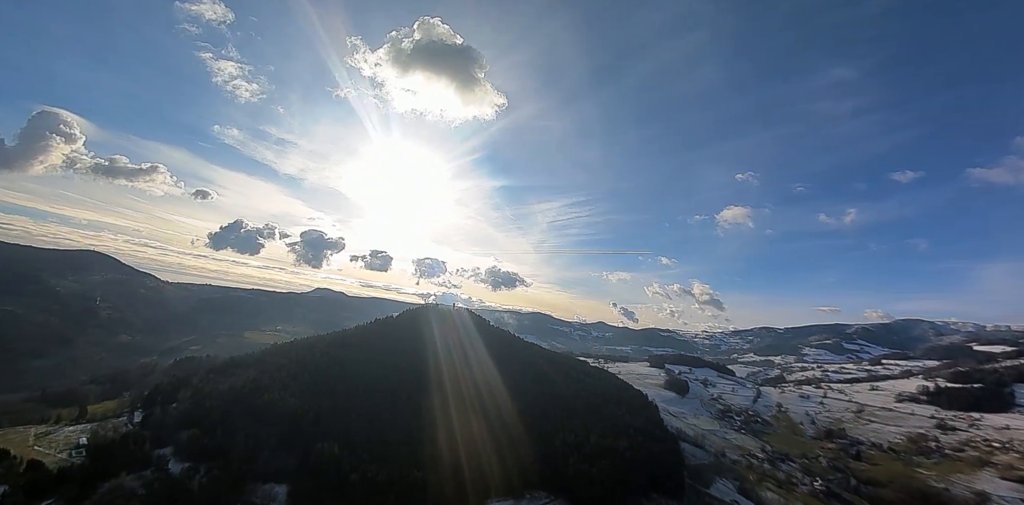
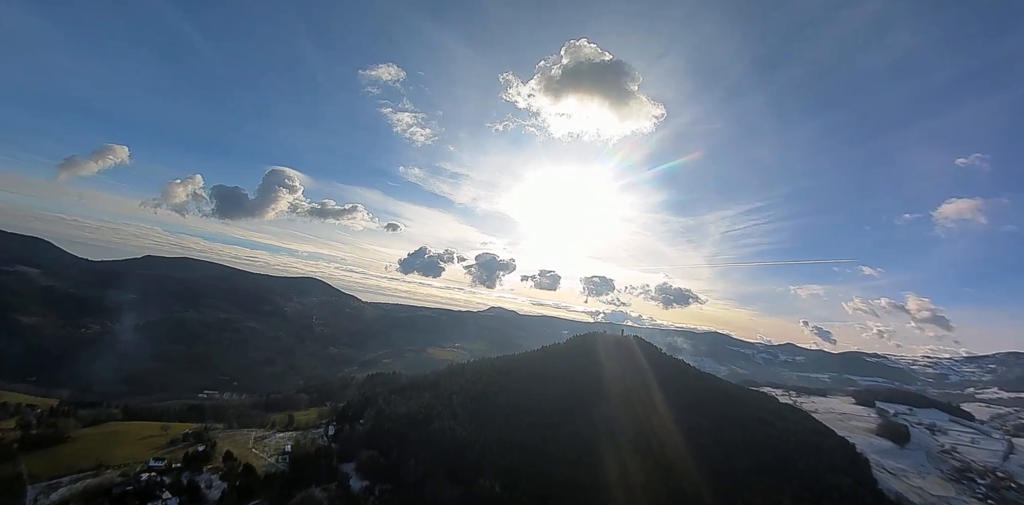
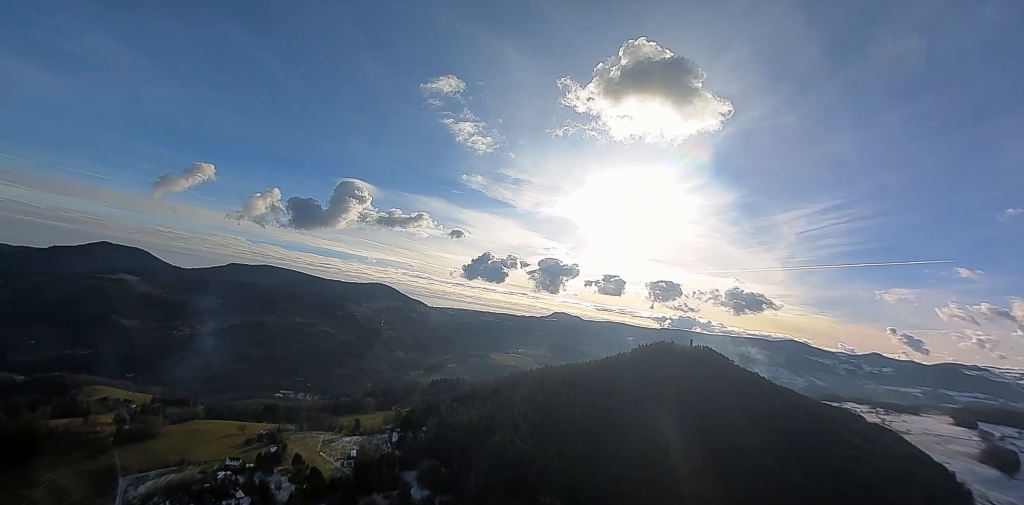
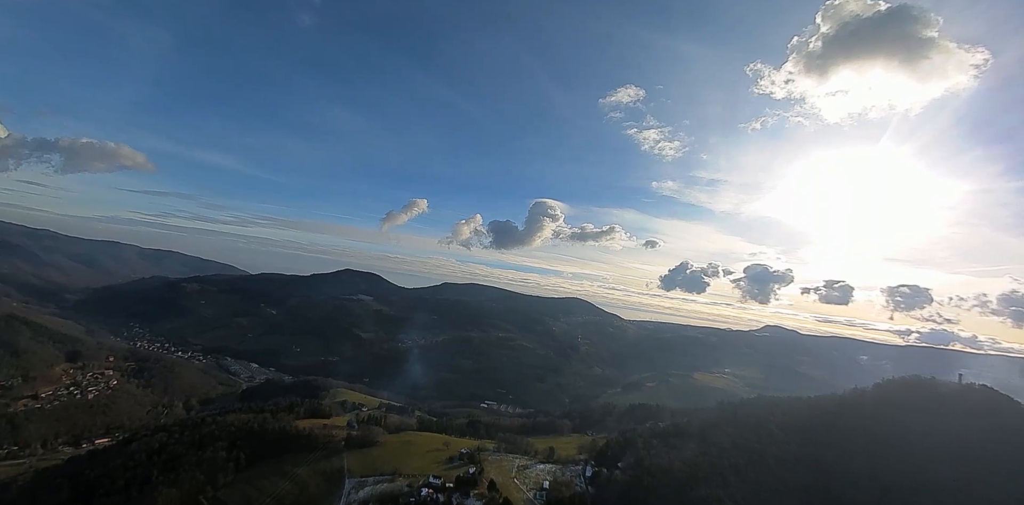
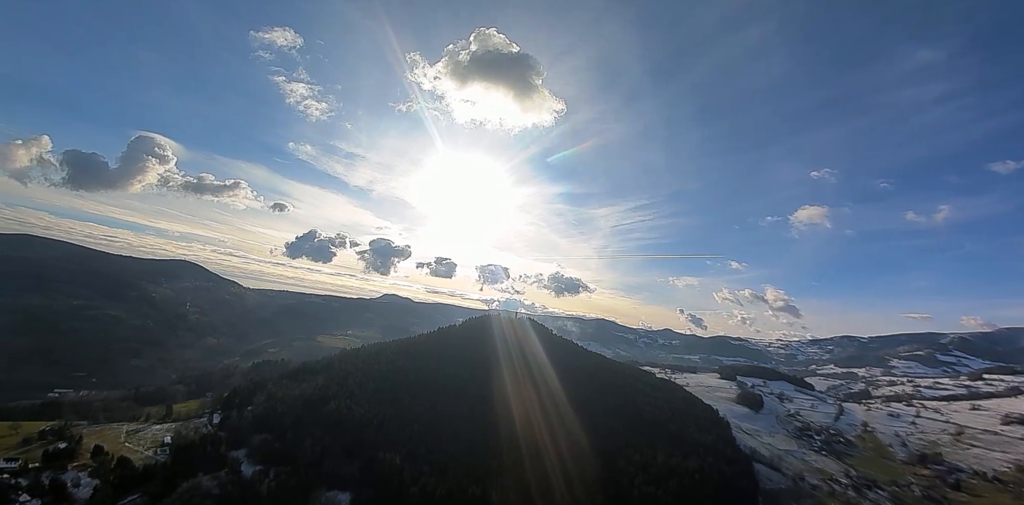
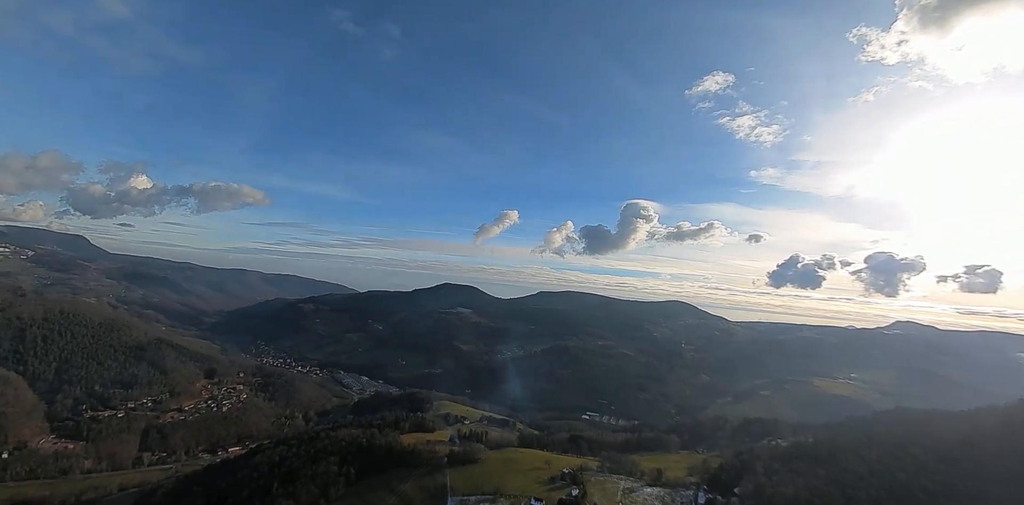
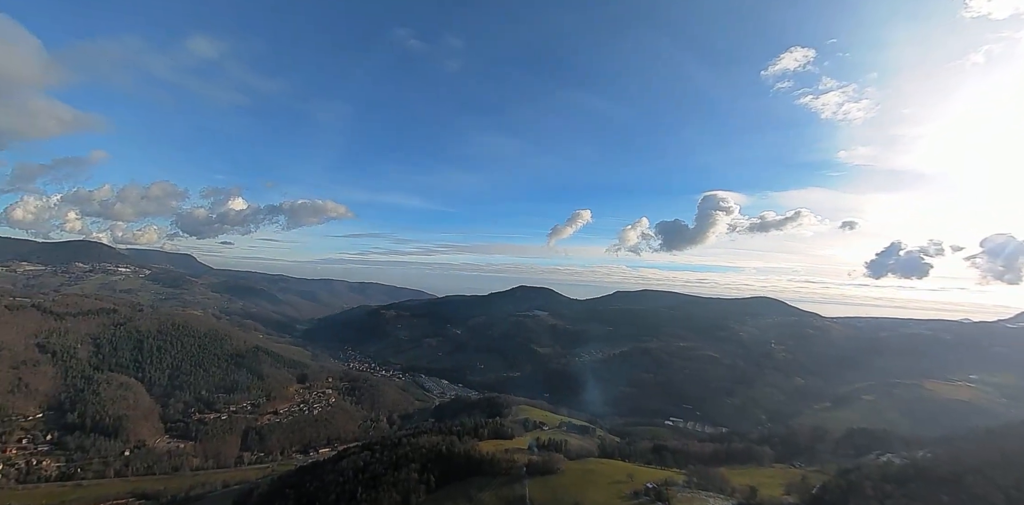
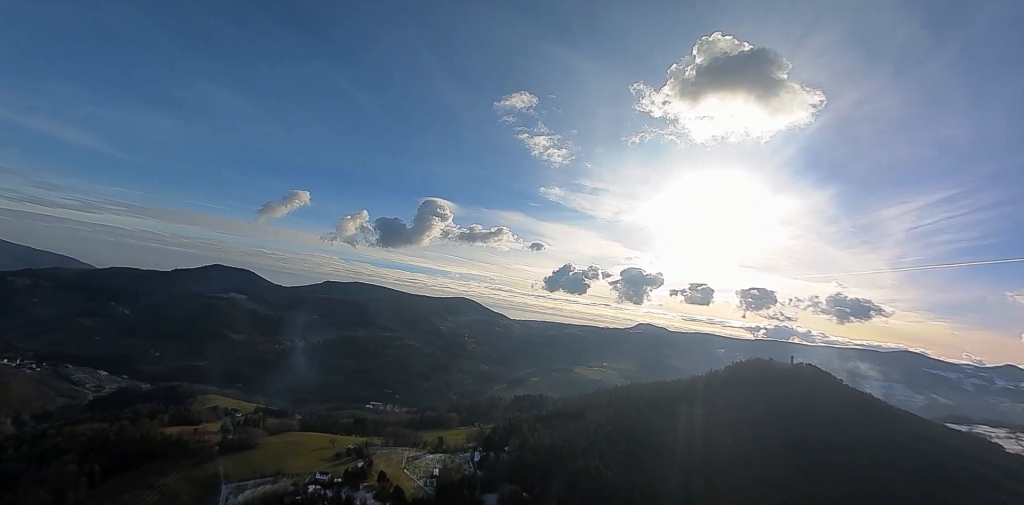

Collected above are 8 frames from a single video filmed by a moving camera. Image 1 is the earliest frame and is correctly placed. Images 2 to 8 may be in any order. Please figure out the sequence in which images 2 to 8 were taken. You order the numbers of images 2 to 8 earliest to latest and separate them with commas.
5, 2, 3, 8, 4, 6, 7
